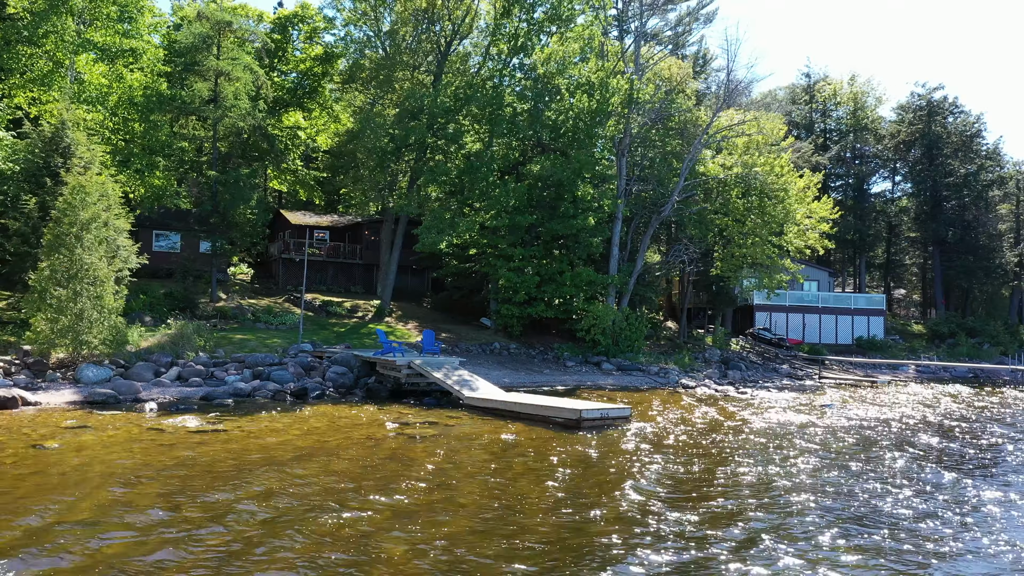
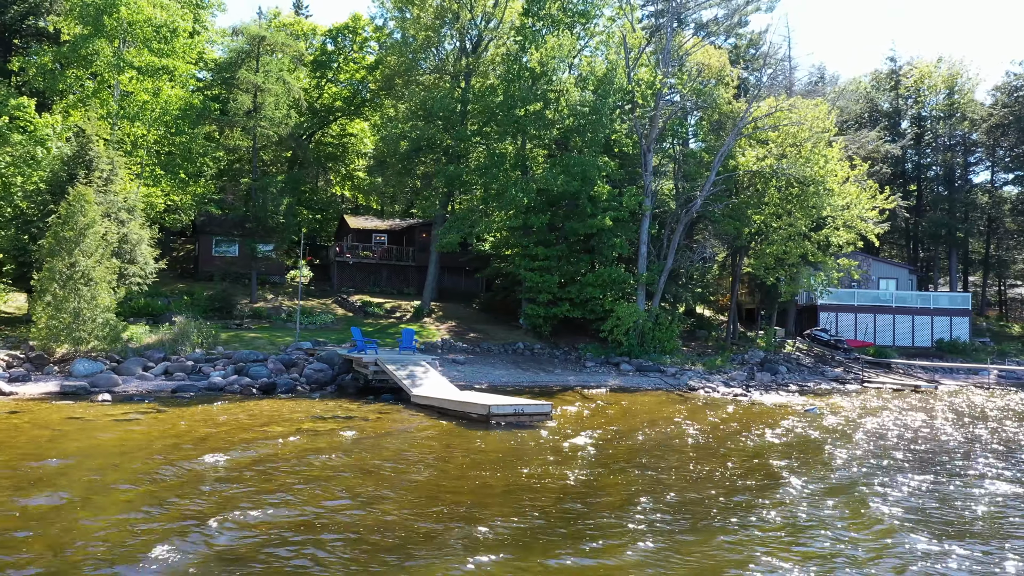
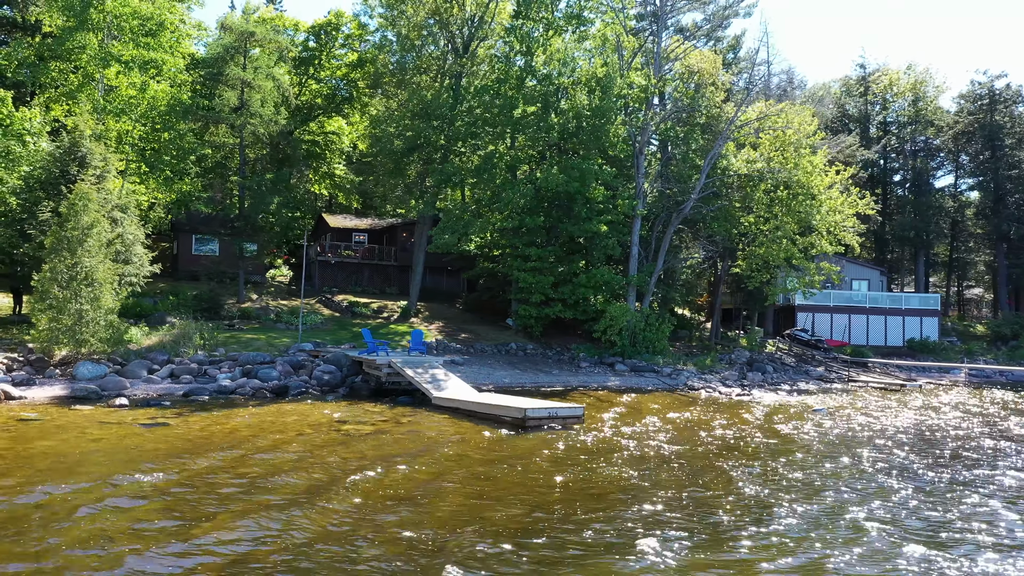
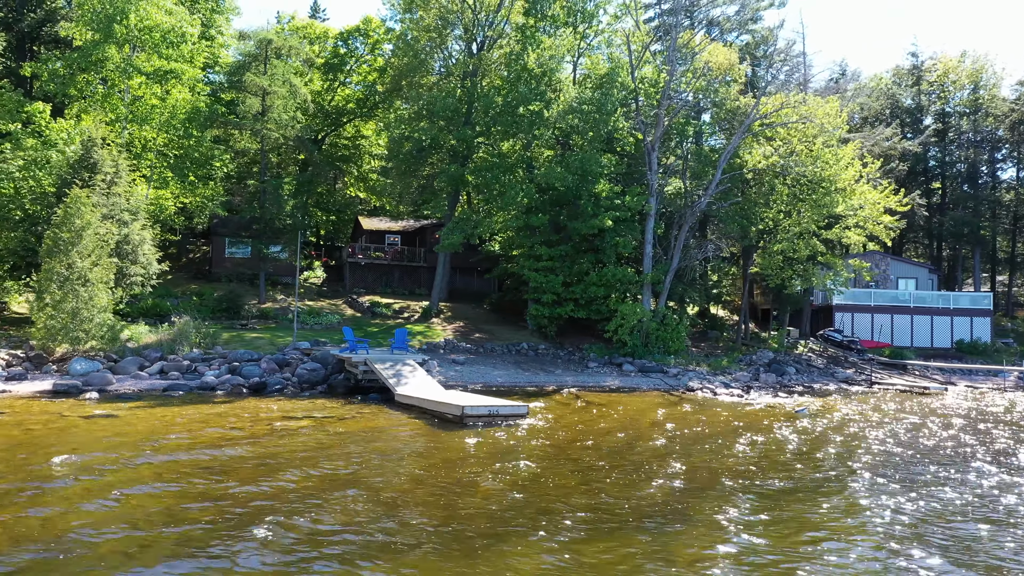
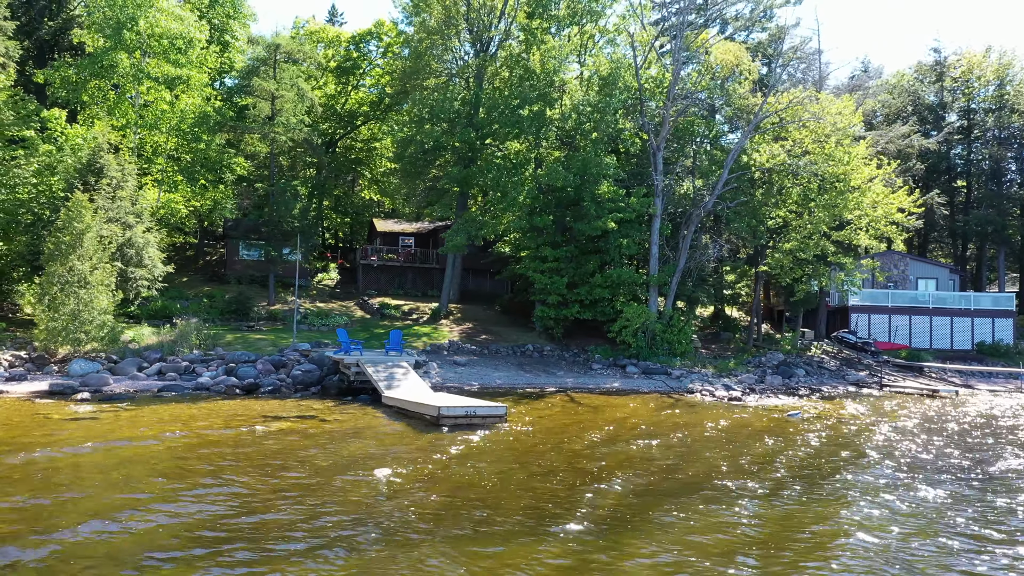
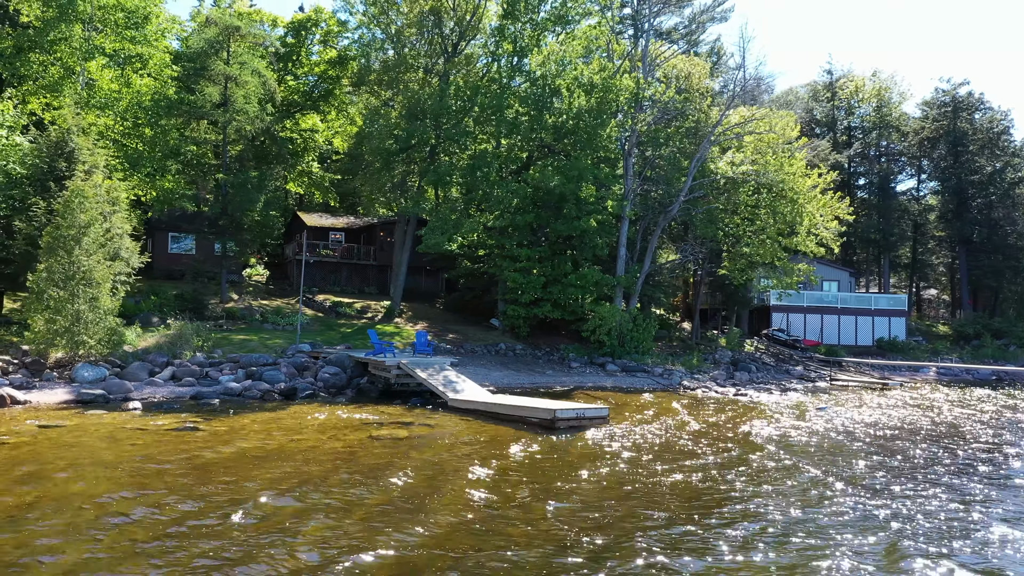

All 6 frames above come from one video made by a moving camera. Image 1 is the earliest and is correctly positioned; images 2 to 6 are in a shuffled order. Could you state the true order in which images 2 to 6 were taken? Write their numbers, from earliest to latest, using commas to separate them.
6, 3, 2, 4, 5
